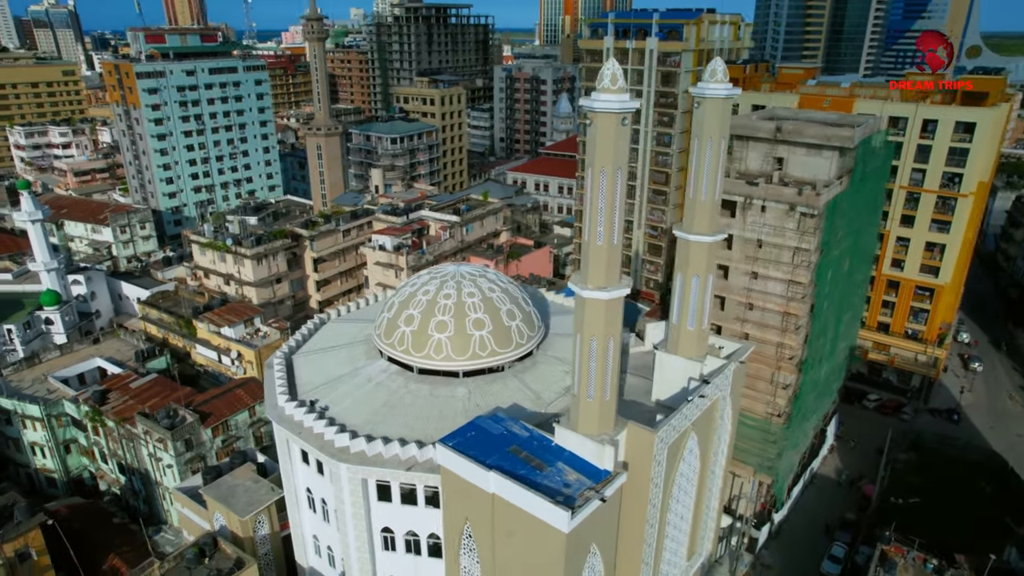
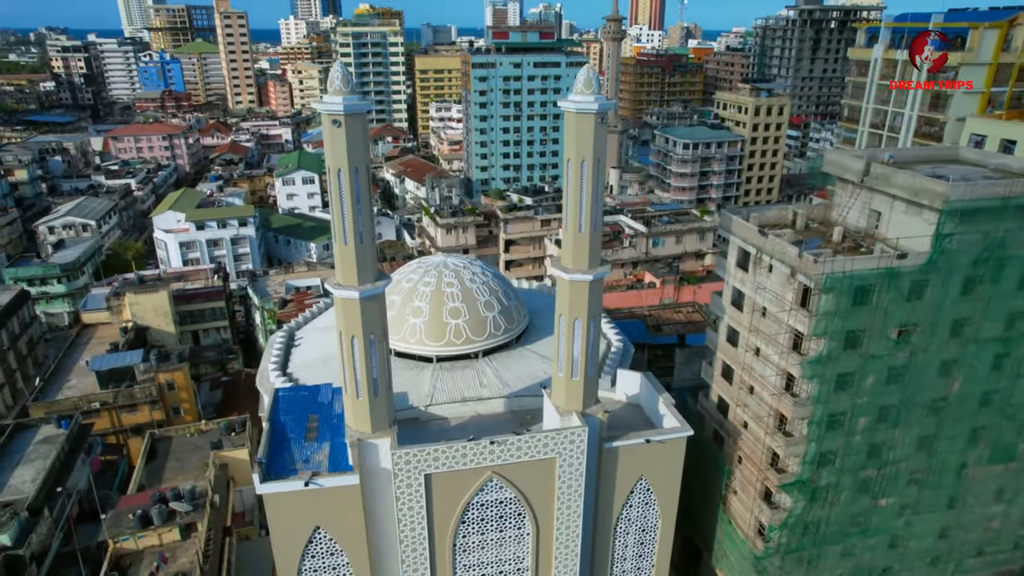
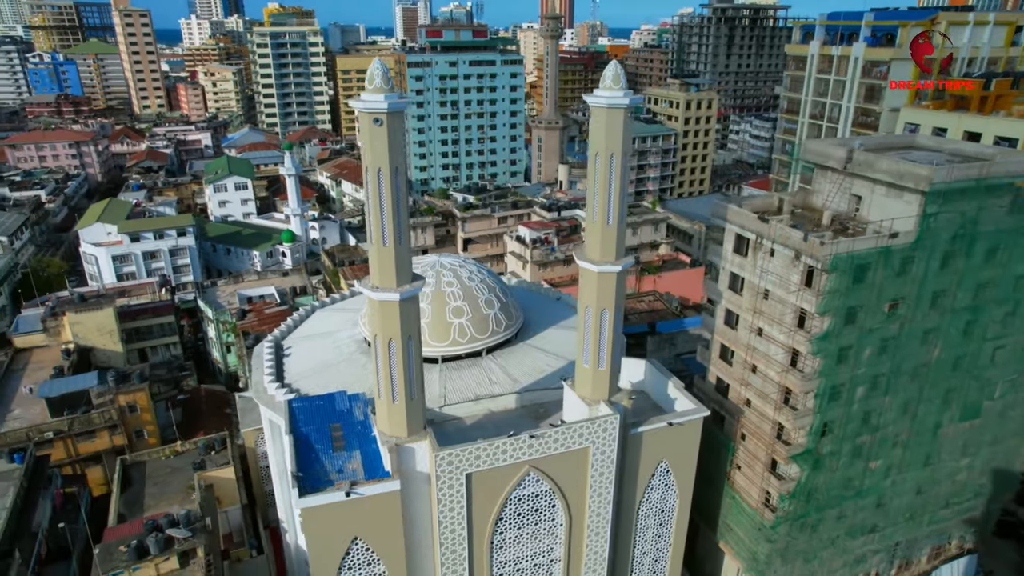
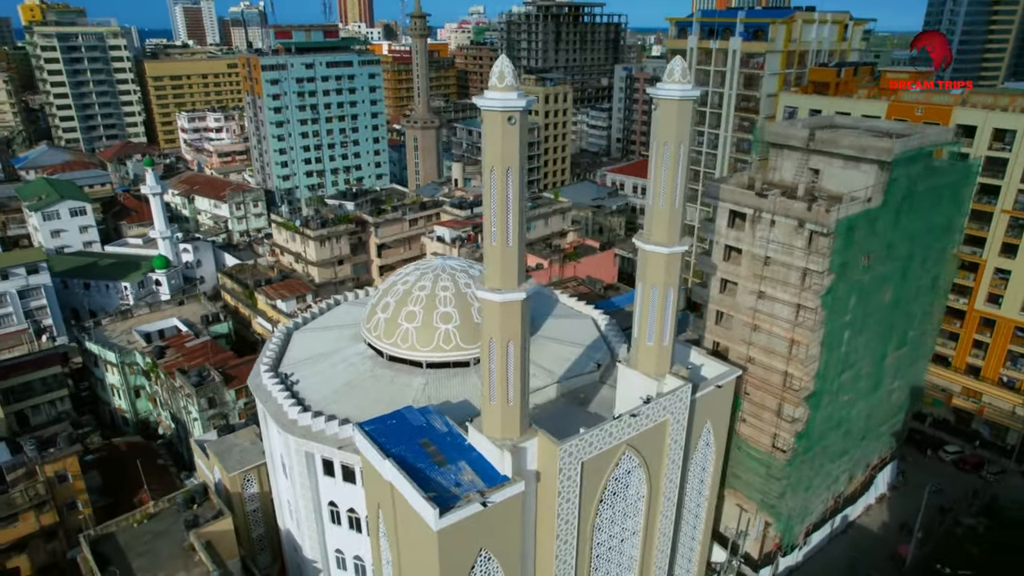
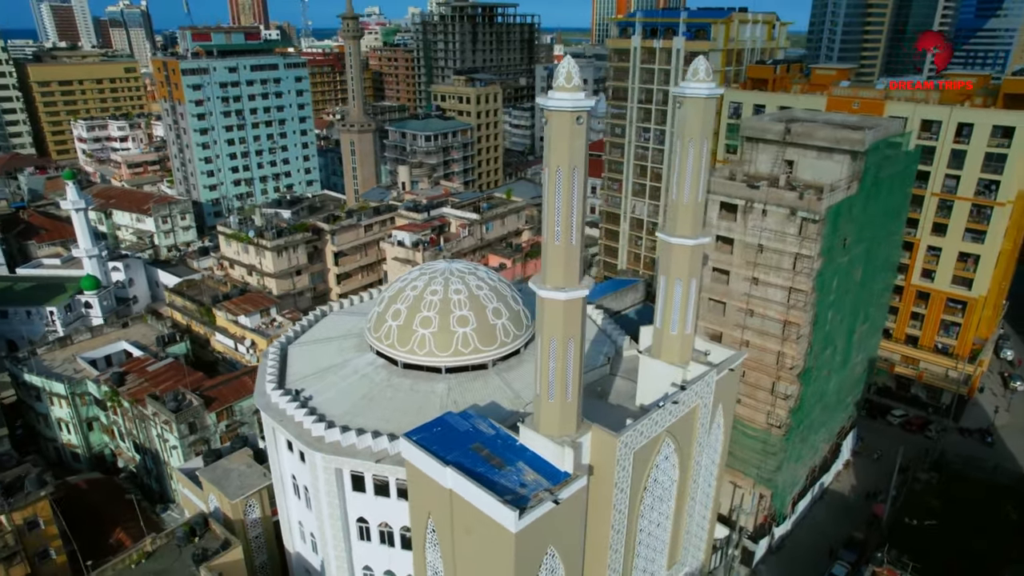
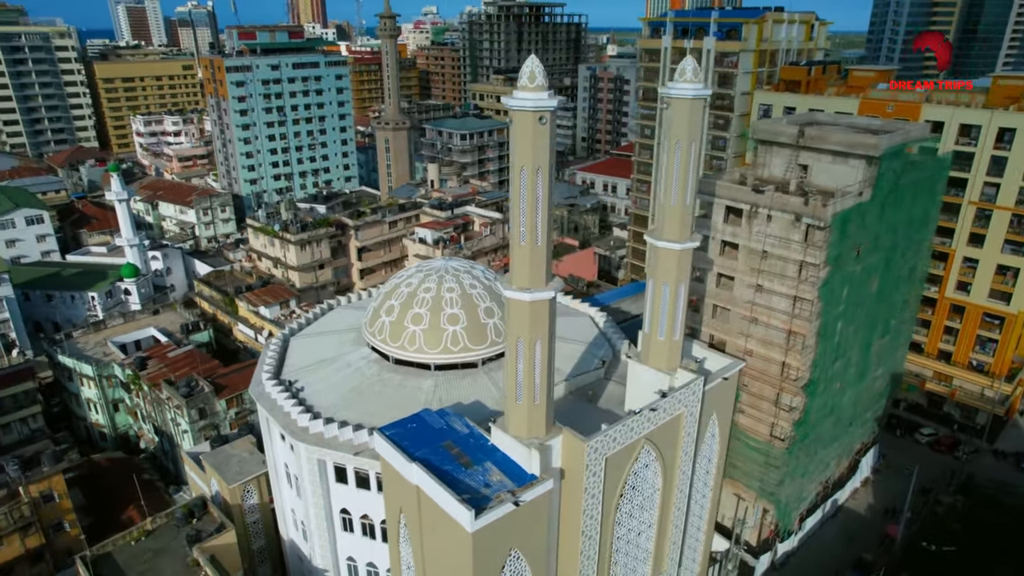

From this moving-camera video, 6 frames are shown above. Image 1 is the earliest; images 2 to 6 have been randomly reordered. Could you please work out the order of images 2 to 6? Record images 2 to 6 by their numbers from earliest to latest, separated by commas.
5, 6, 4, 3, 2
